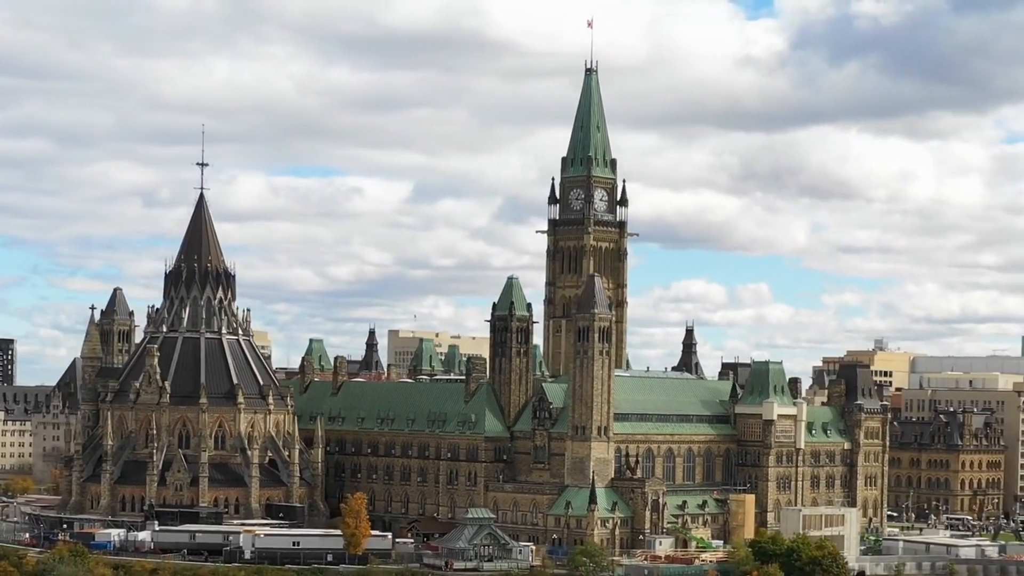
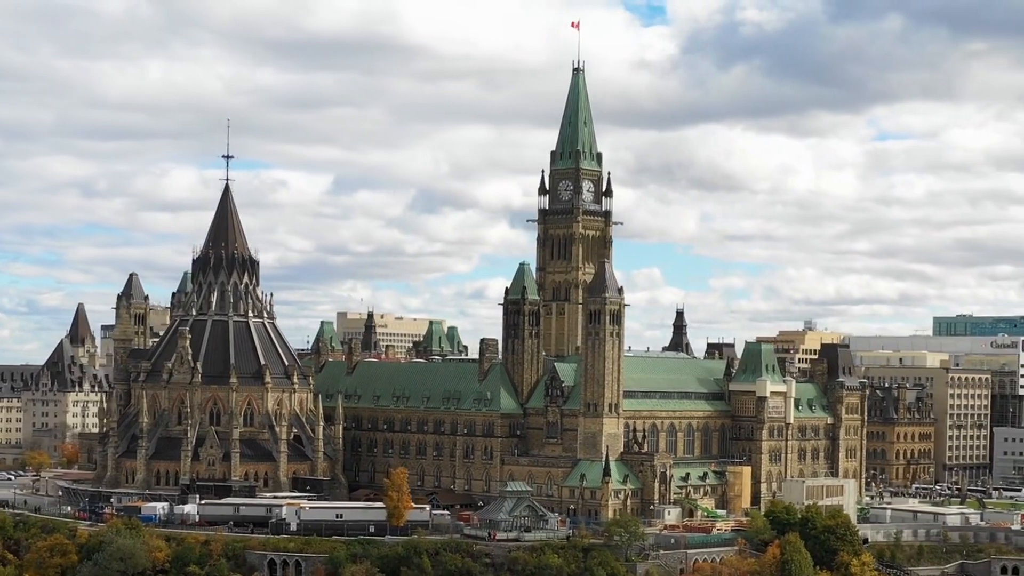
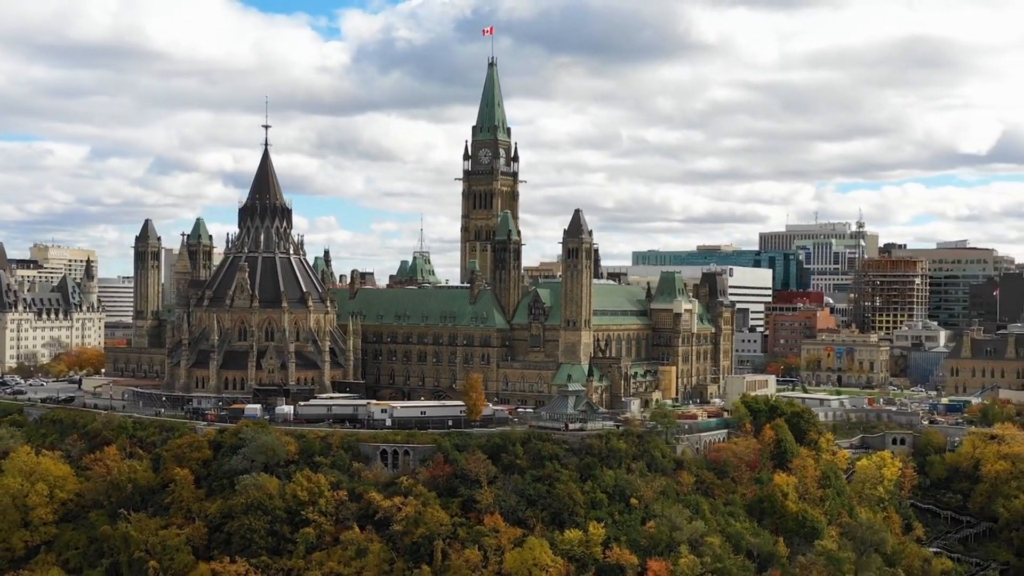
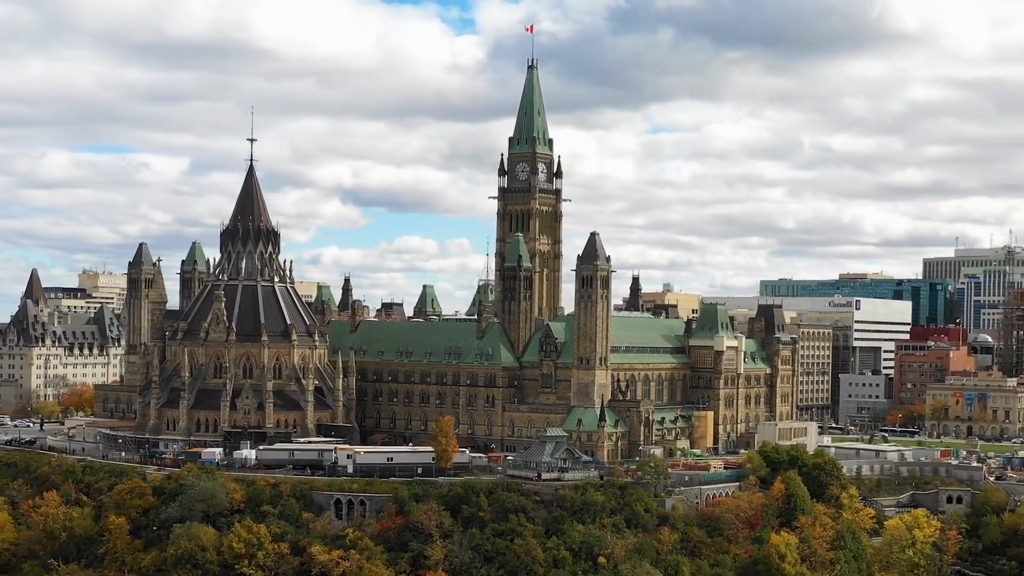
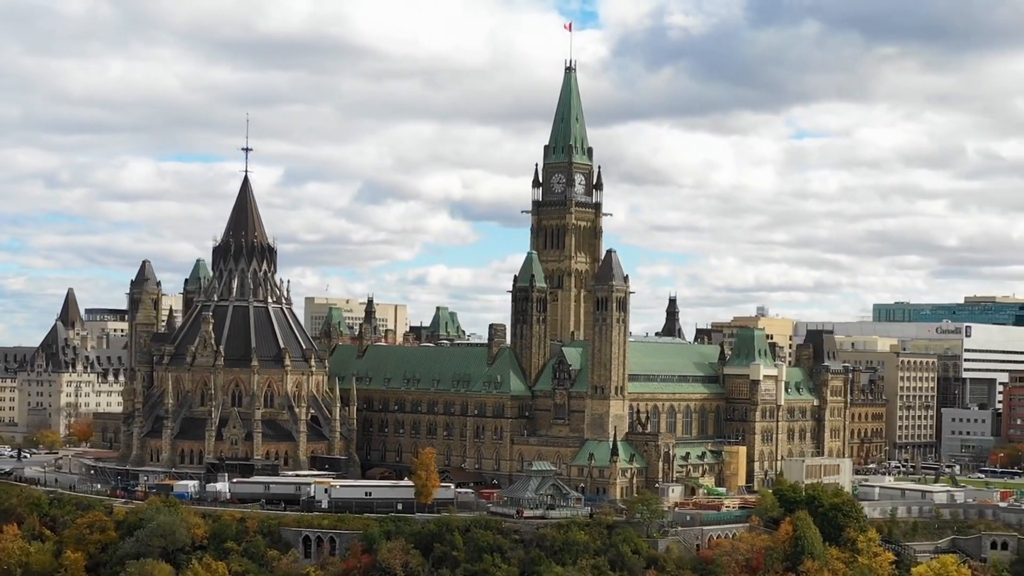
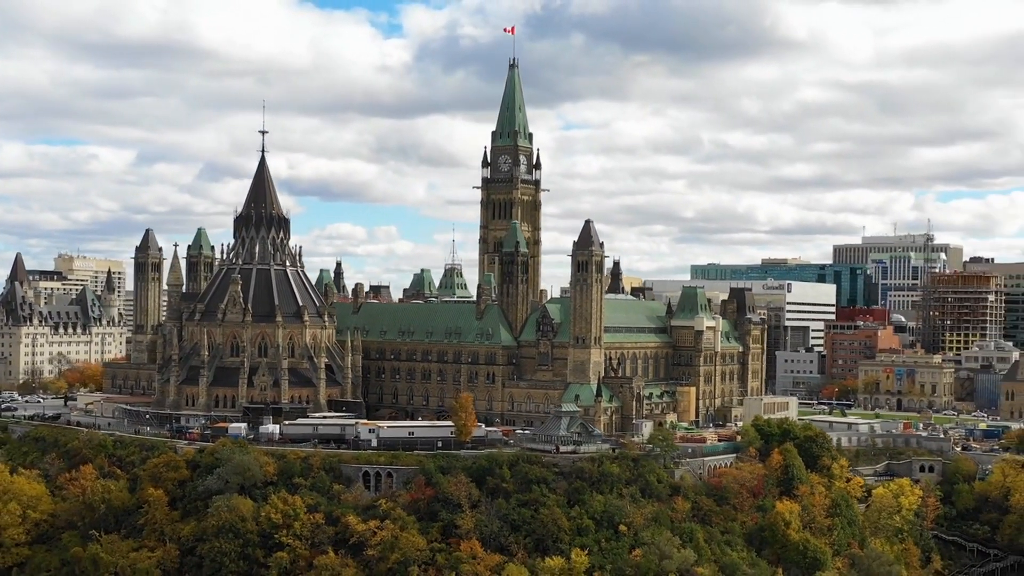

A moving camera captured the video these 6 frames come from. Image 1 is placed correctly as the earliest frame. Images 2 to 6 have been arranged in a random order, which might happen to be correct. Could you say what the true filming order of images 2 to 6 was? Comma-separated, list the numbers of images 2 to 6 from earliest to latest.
2, 5, 4, 6, 3
